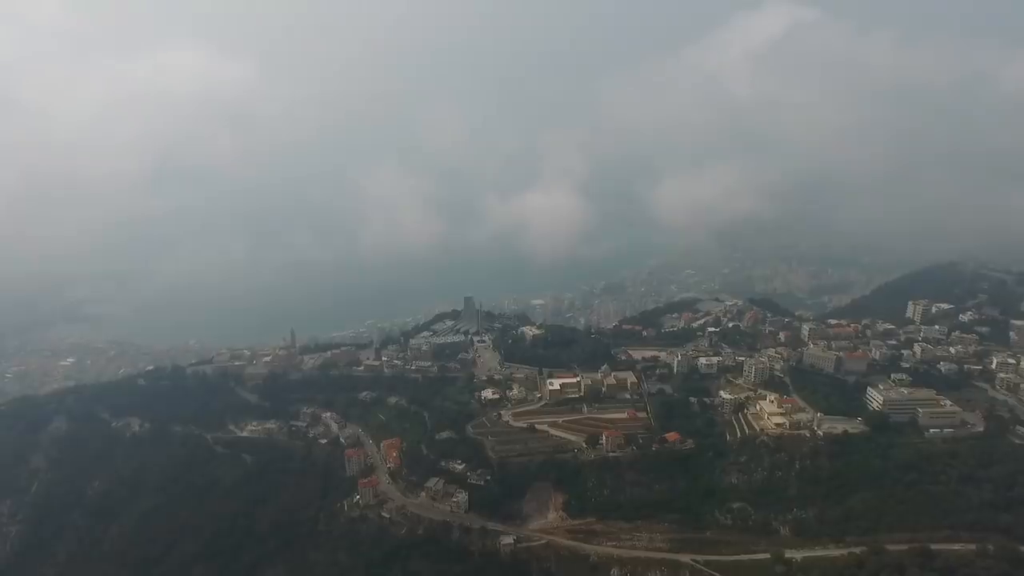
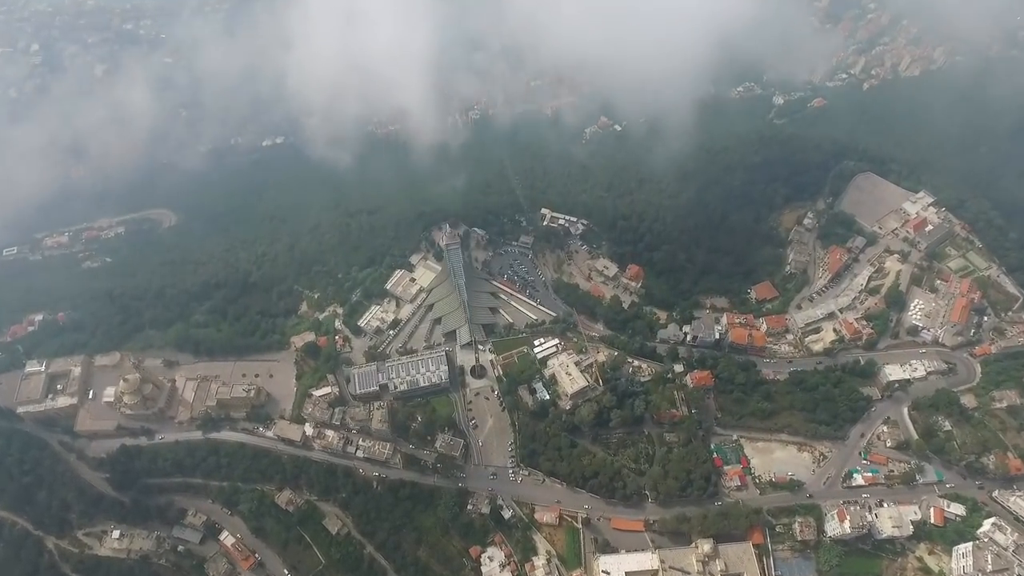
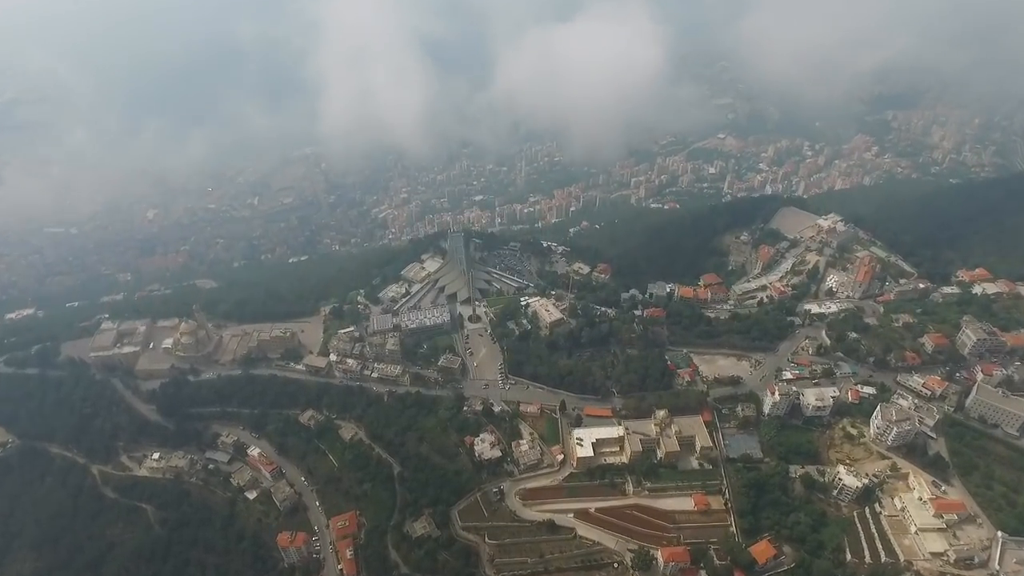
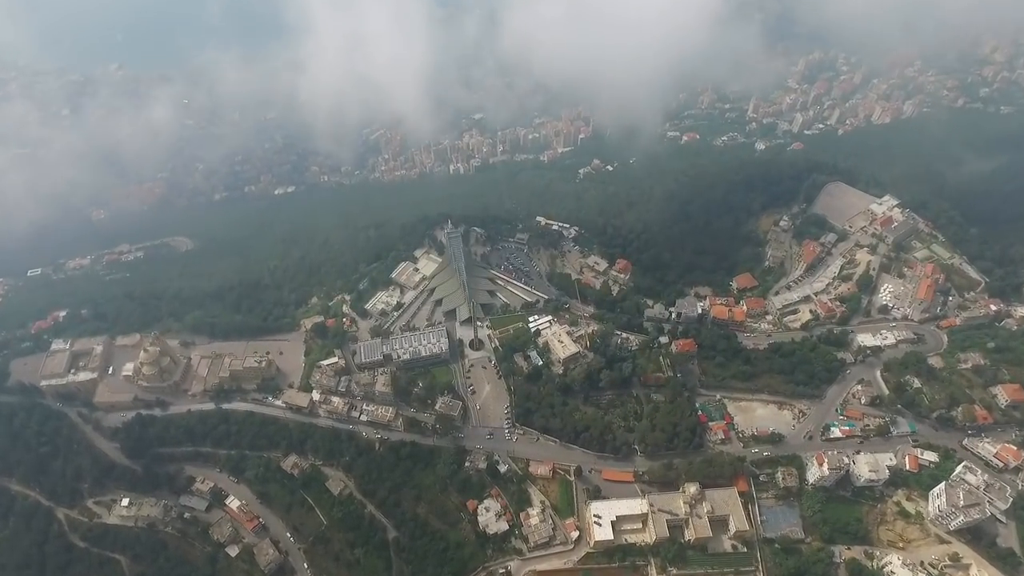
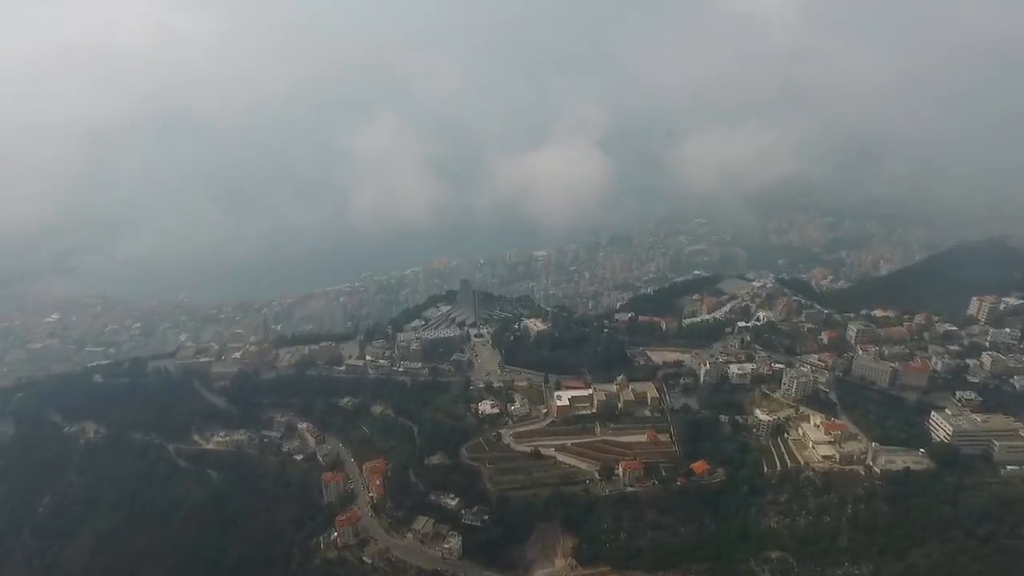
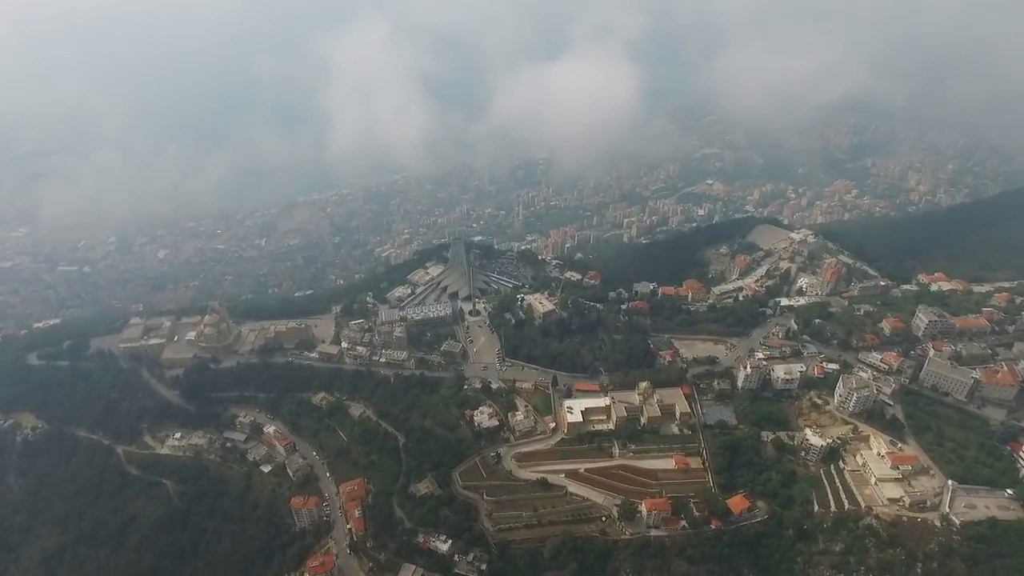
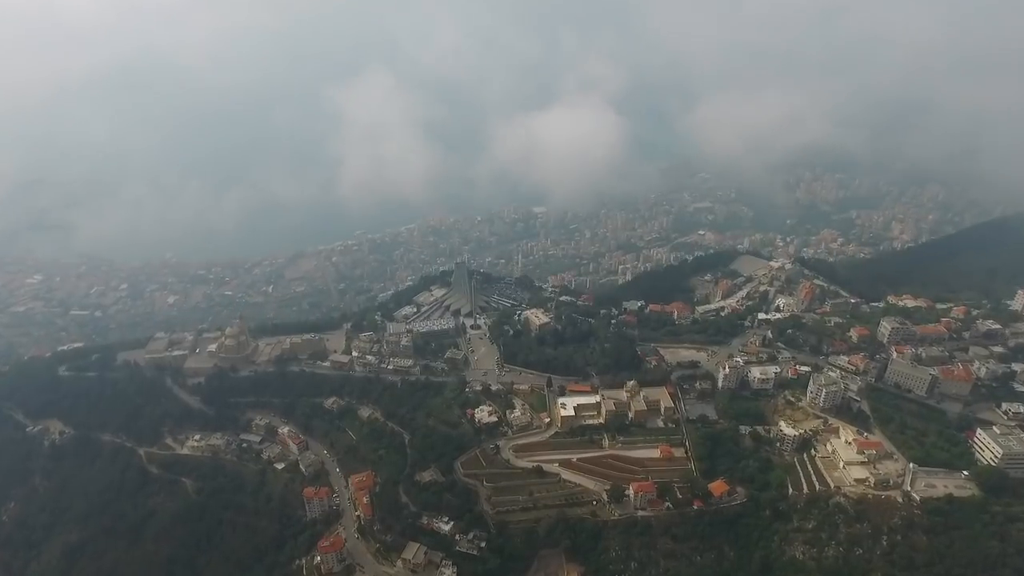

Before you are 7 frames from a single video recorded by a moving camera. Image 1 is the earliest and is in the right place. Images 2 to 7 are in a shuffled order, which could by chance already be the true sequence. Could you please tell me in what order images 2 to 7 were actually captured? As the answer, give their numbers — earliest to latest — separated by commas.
5, 7, 6, 3, 4, 2
